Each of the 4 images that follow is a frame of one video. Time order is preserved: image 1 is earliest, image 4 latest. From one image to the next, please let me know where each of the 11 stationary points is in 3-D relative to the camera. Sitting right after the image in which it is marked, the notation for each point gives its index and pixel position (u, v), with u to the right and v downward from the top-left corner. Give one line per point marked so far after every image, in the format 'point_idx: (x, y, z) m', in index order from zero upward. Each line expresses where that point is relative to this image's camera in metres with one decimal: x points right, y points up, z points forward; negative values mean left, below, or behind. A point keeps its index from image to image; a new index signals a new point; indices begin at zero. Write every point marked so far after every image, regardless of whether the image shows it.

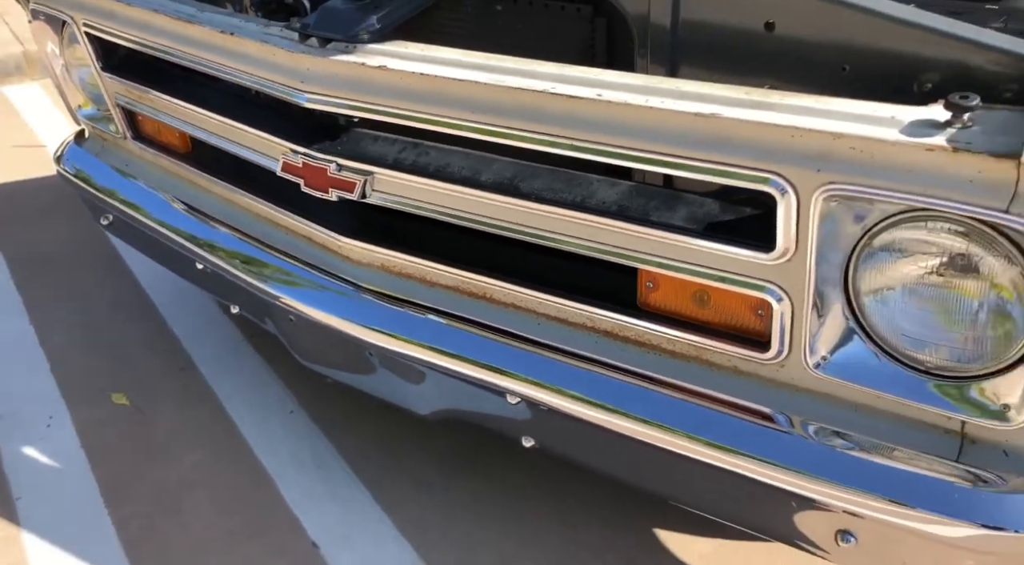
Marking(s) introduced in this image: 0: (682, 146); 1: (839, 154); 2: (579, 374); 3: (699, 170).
0: (+0.2, +0.2, +1.1) m
1: (+0.4, +0.2, +1.0) m
2: (+0.1, -0.2, +1.4) m
3: (+0.3, +0.1, +1.2) m
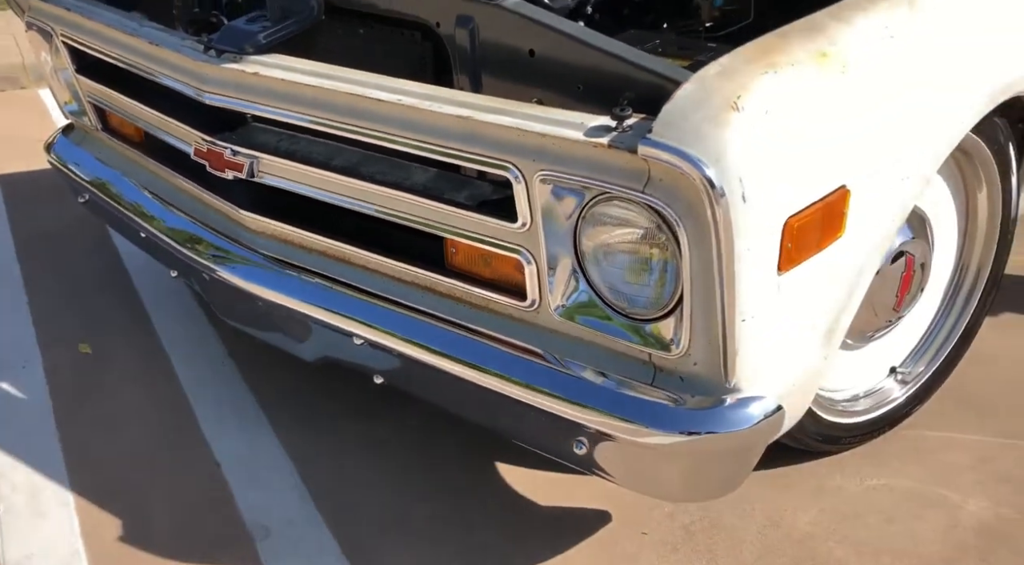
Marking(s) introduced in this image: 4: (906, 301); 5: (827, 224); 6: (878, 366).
0: (-0.1, +0.2, +1.5) m
1: (+0.1, +0.2, +1.4) m
2: (-0.2, -0.1, +1.8) m
3: (-0.1, +0.2, +1.5) m
4: (+0.9, 0.0, +2.0) m
5: (+0.5, +0.1, +1.4) m
6: (+0.9, -0.2, +2.1) m
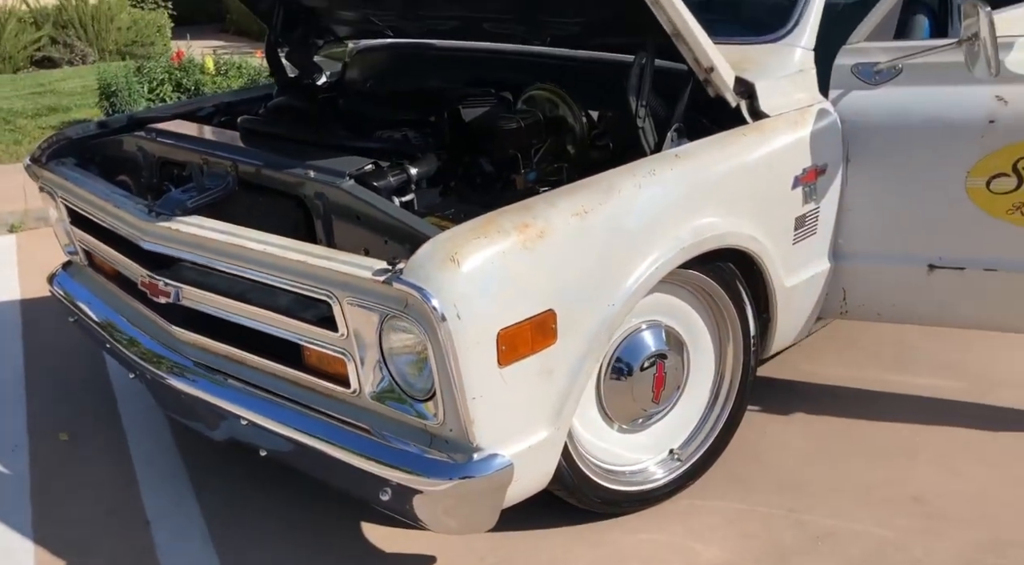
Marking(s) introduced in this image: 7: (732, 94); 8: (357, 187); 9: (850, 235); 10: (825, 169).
0: (-0.5, 0.0, +2.3) m
1: (-0.4, 0.0, +2.2) m
2: (-0.7, -0.4, +2.5) m
3: (-0.5, 0.0, +2.3) m
4: (+0.5, -0.3, +2.7) m
5: (+0.1, -0.1, +2.1) m
6: (+0.4, -0.5, +2.7) m
7: (+0.7, +0.6, +2.6) m
8: (-0.4, +0.3, +2.4) m
9: (+1.2, +0.2, +3.0) m
10: (+1.0, +0.4, +2.9) m
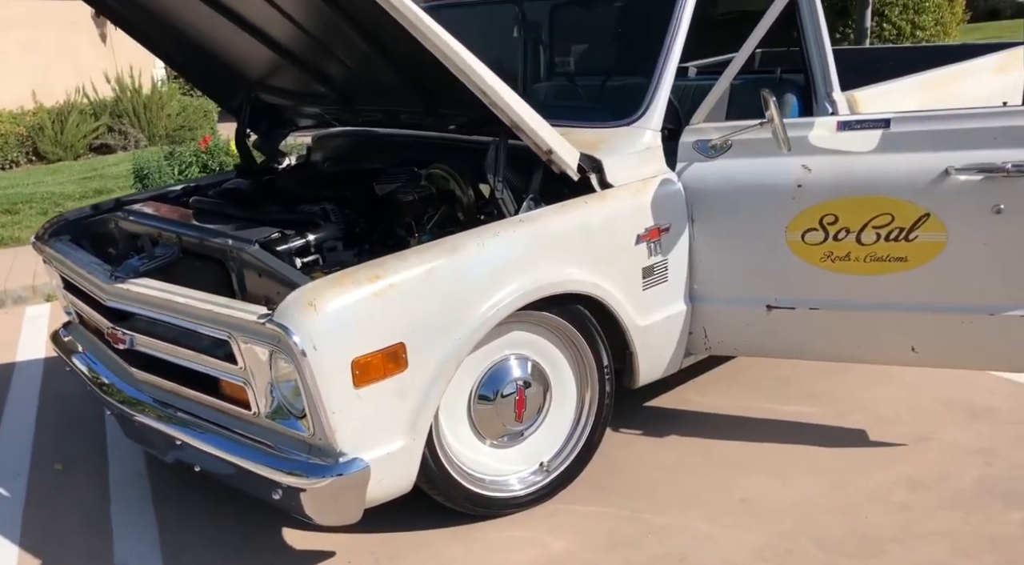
0: (-1.0, -0.1, +2.9) m
1: (-0.8, -0.1, +2.8) m
2: (-1.1, -0.5, +3.1) m
3: (-1.0, -0.2, +2.9) m
4: (0.0, -0.5, +3.2) m
5: (-0.4, -0.2, +2.7) m
6: (0.0, -0.7, +3.3) m
7: (+0.2, +0.4, +3.2) m
8: (-0.9, +0.1, +3.0) m
9: (+0.8, 0.0, +3.6) m
10: (+0.6, +0.2, +3.4) m
